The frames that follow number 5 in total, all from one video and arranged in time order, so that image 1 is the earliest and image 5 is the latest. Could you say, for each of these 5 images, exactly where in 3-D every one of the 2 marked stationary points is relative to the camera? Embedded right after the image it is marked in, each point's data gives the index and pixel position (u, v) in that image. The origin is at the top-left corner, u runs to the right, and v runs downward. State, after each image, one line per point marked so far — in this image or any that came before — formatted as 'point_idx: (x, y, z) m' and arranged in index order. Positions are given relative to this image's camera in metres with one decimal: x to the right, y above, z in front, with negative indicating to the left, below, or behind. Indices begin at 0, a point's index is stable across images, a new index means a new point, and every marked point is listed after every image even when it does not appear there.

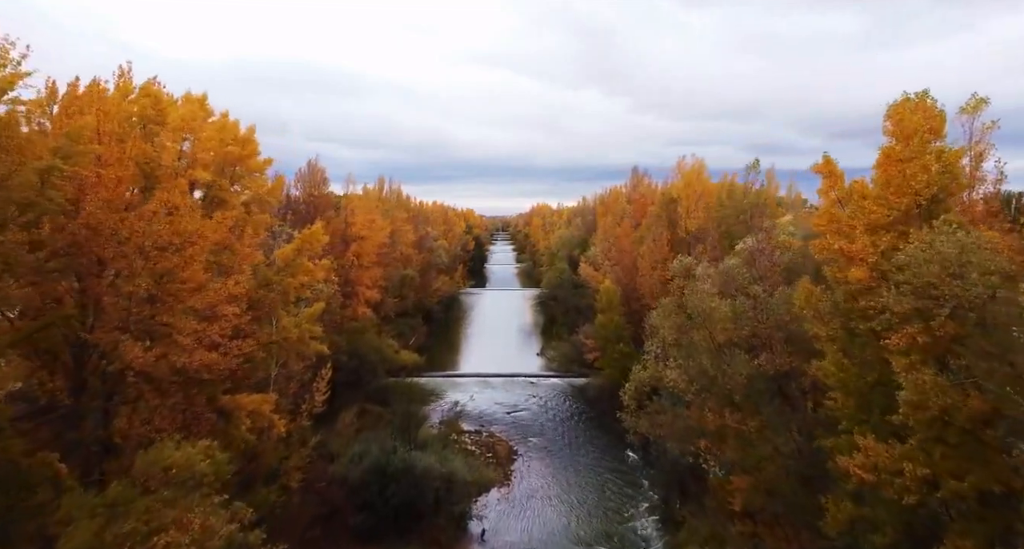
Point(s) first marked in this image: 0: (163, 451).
0: (-5.3, -2.7, +10.2) m
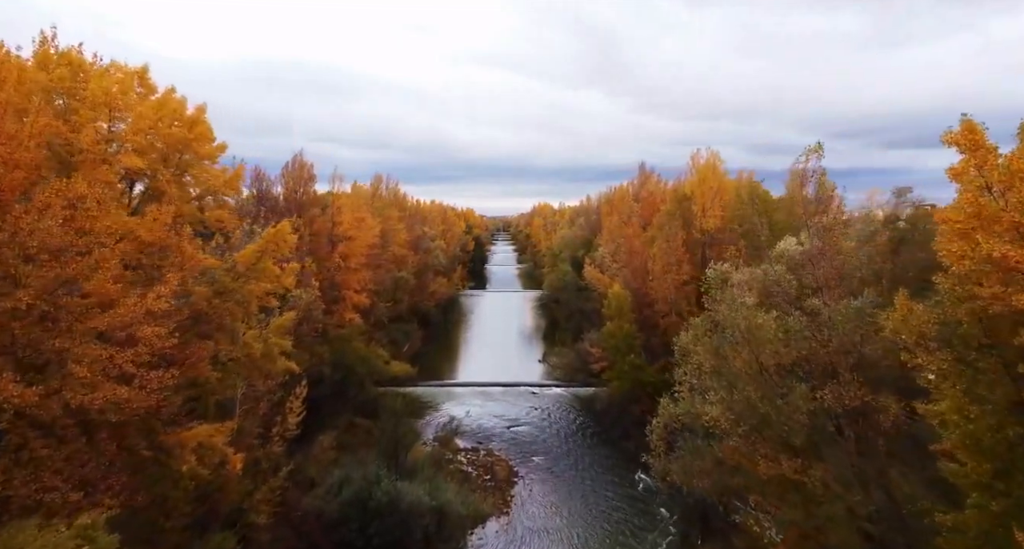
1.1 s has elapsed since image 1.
0: (-5.3, -2.8, +7.6) m
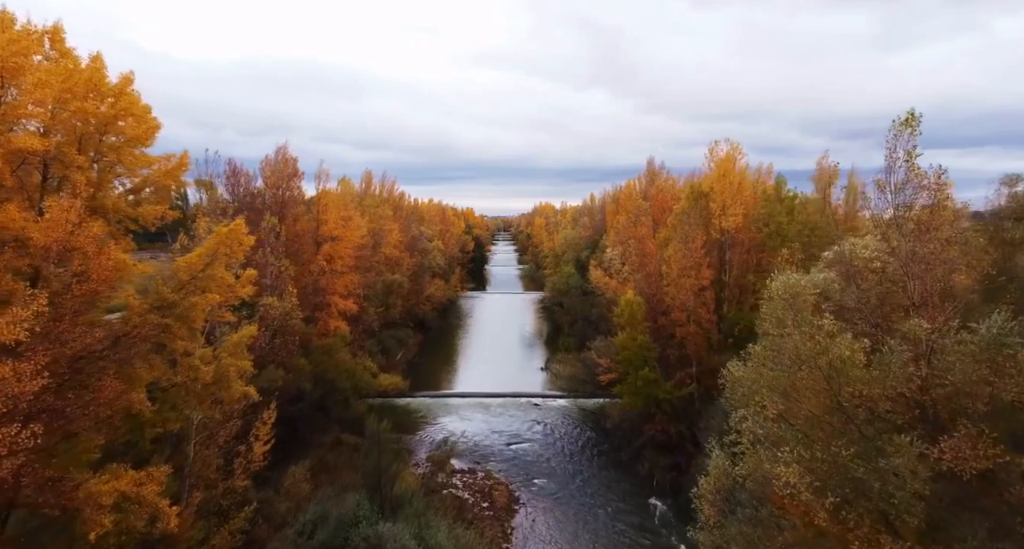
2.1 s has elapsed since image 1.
0: (-5.3, -3.0, +5.0) m
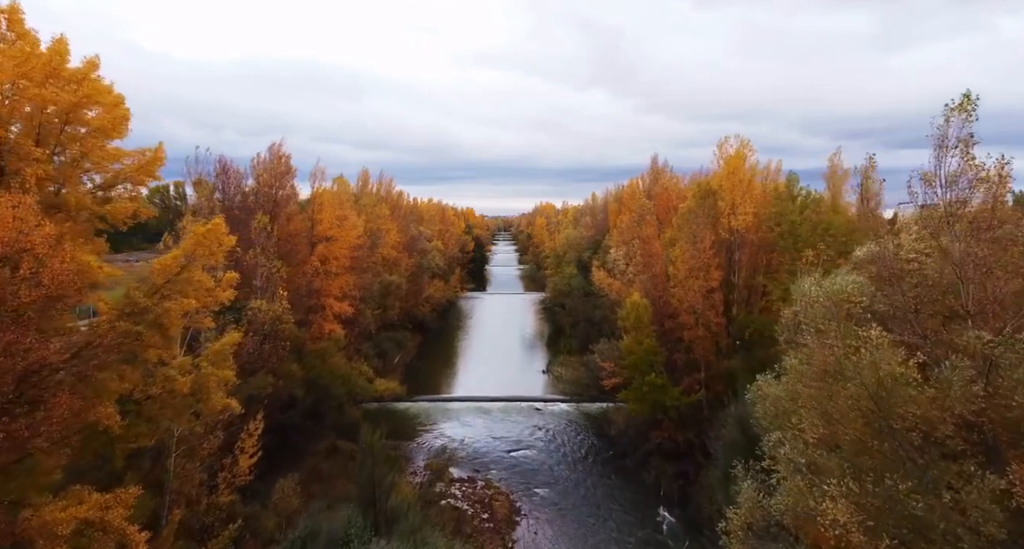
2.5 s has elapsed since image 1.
0: (-5.3, -3.0, +4.0) m
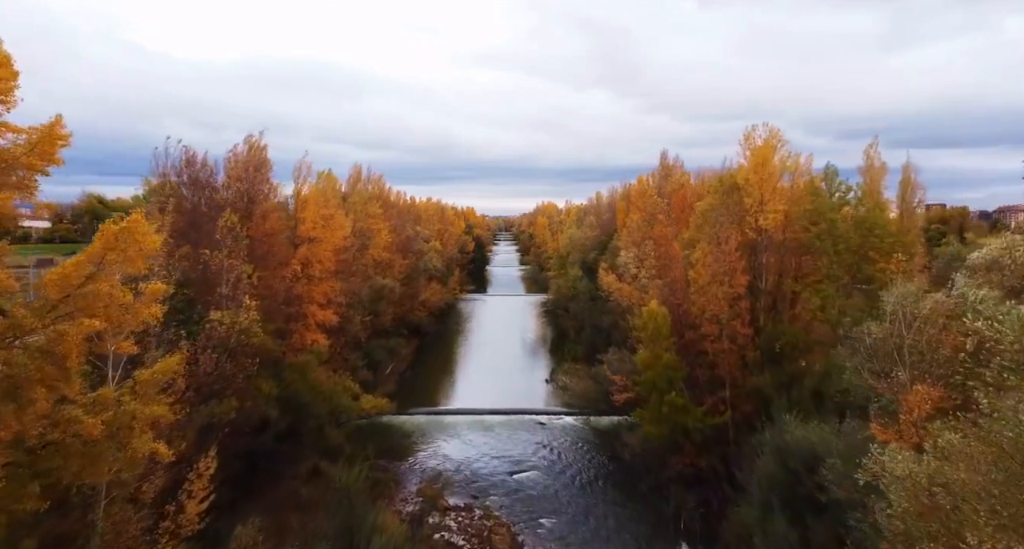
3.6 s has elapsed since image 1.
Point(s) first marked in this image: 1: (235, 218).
0: (-5.3, -3.2, +1.4) m
1: (-7.6, +1.6, +18.6) m
